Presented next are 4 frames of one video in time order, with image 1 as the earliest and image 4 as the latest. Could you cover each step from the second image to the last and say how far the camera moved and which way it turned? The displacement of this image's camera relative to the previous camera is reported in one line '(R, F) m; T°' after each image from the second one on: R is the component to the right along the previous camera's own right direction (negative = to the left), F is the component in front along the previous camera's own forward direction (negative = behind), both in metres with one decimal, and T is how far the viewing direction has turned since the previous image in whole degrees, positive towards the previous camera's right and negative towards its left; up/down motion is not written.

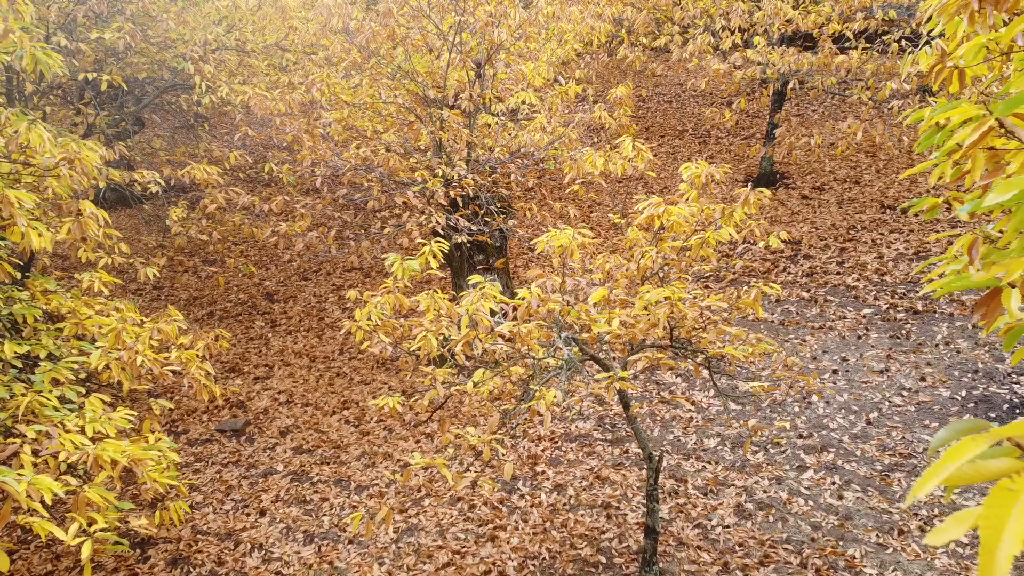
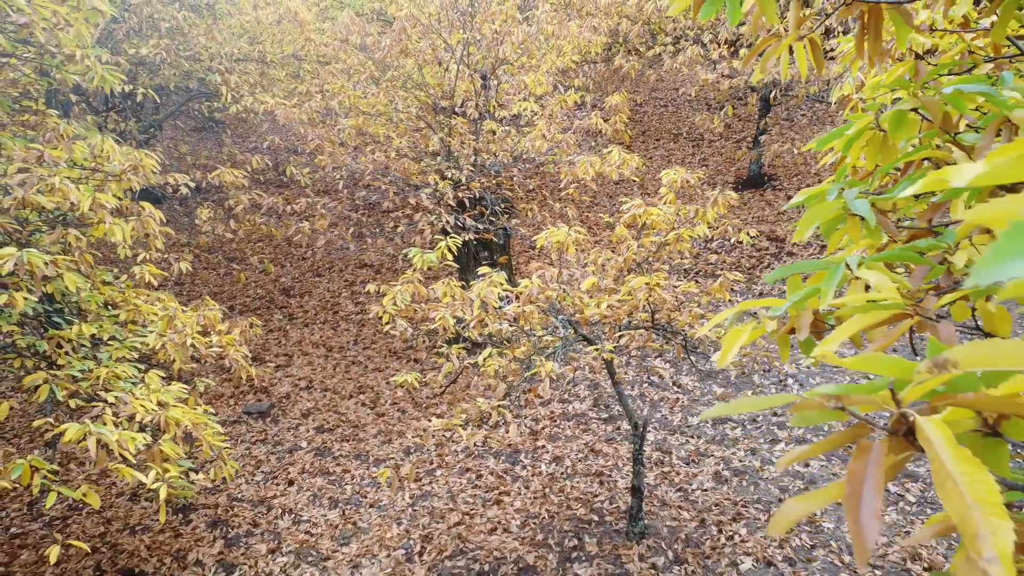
(0.0, -0.7) m; 0°
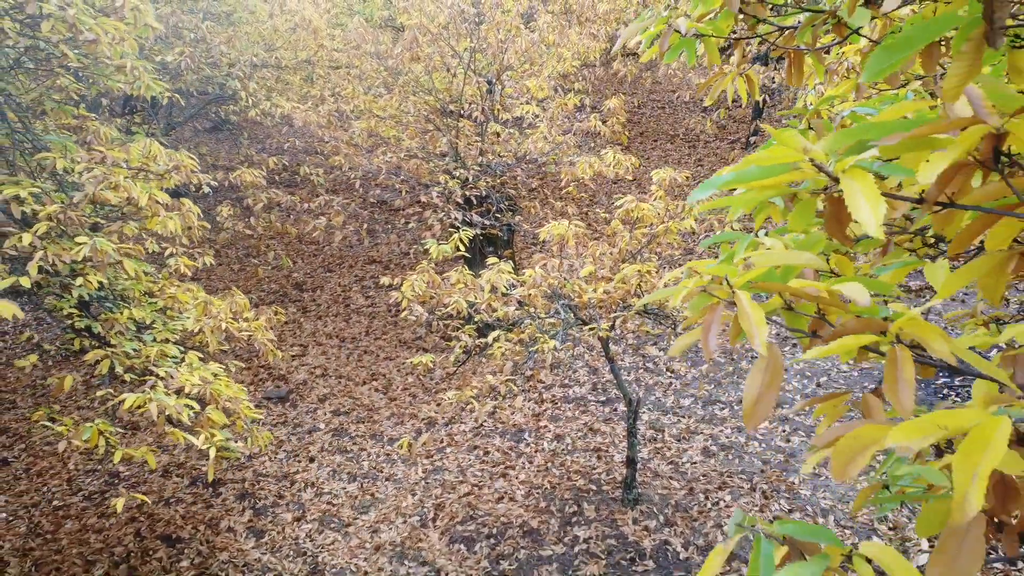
(-0.1, -0.6) m; 0°
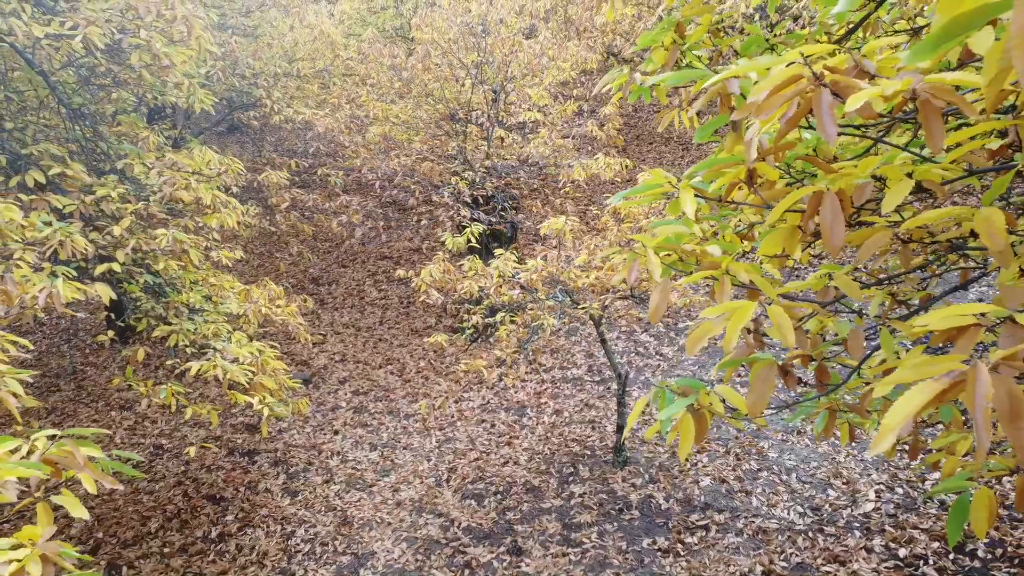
(0.0, -0.9) m; 0°
